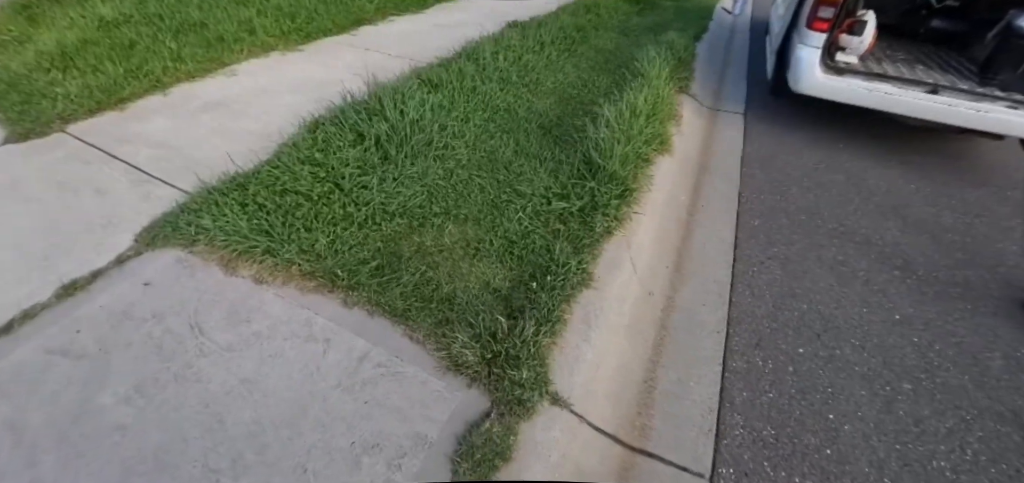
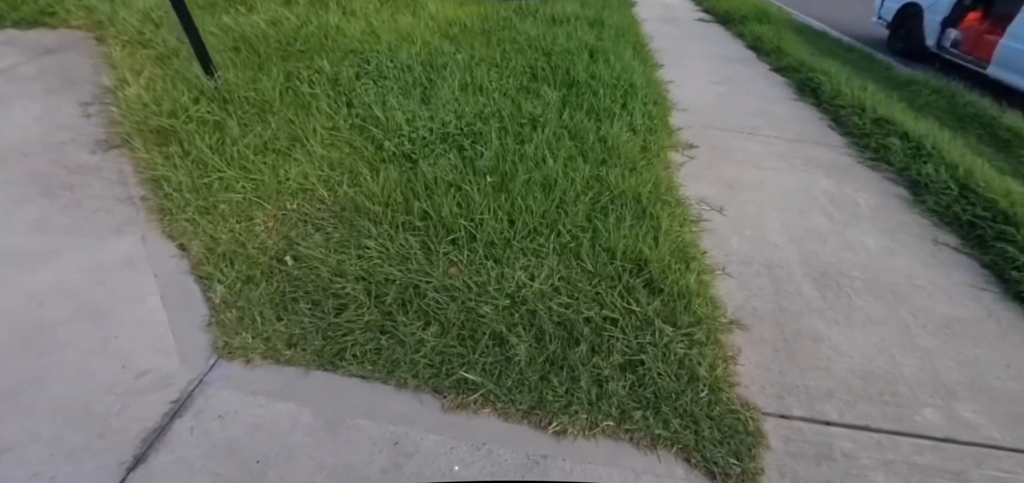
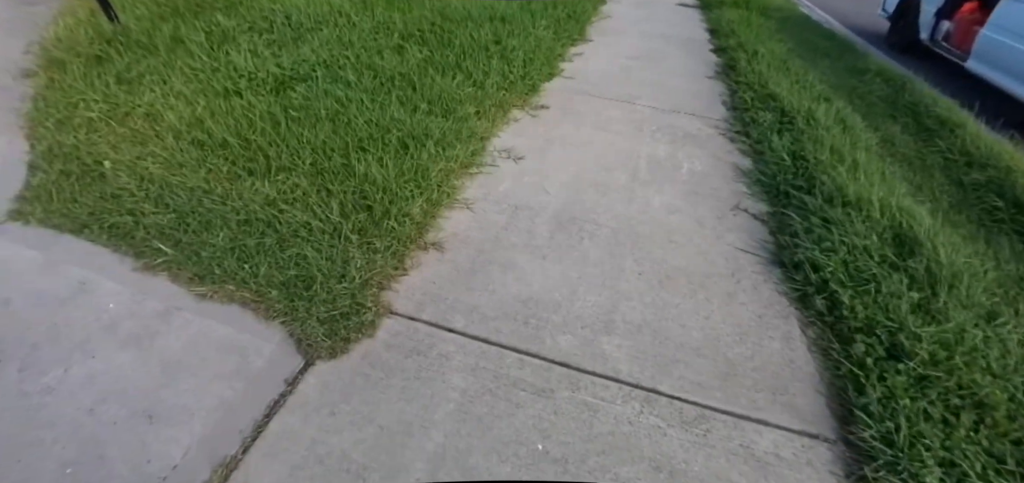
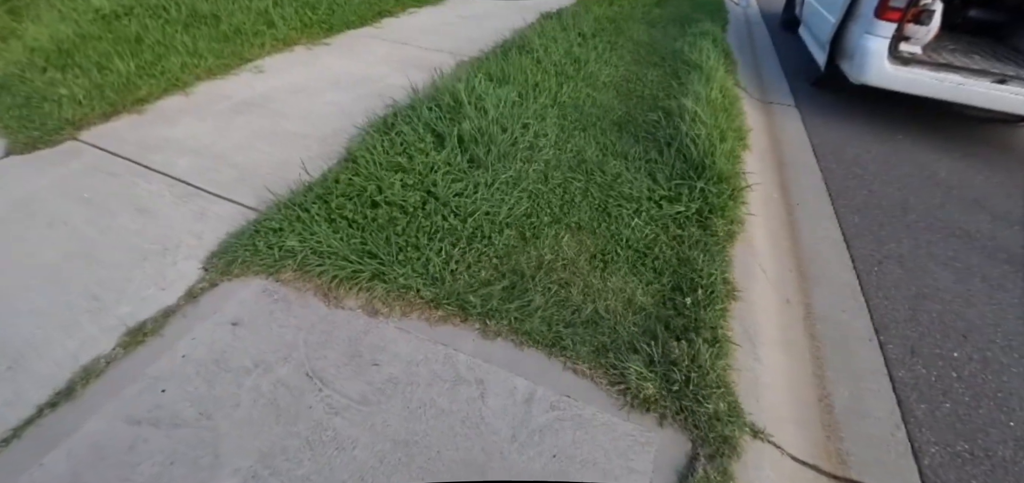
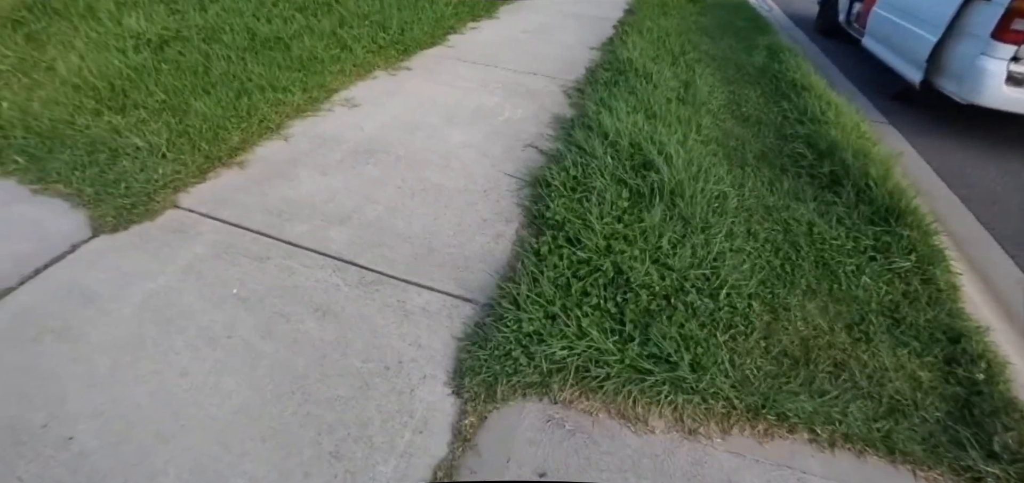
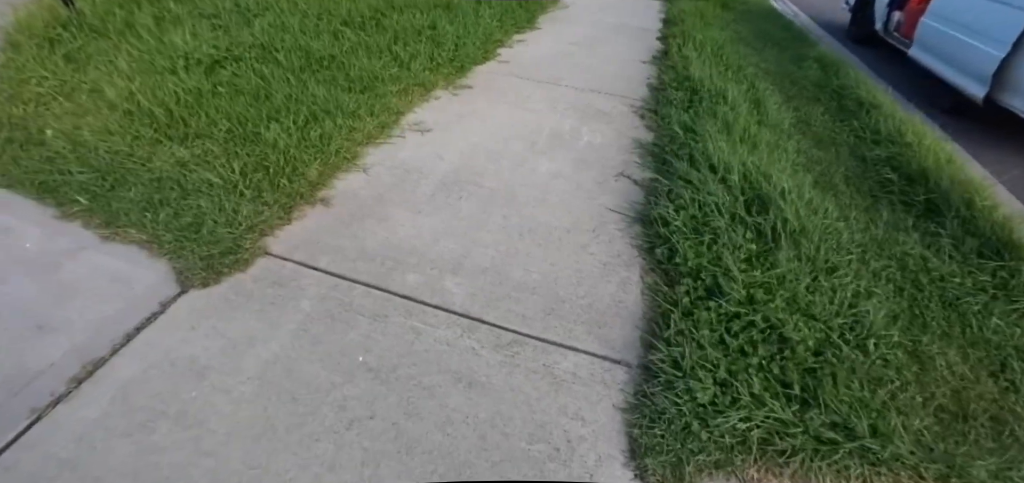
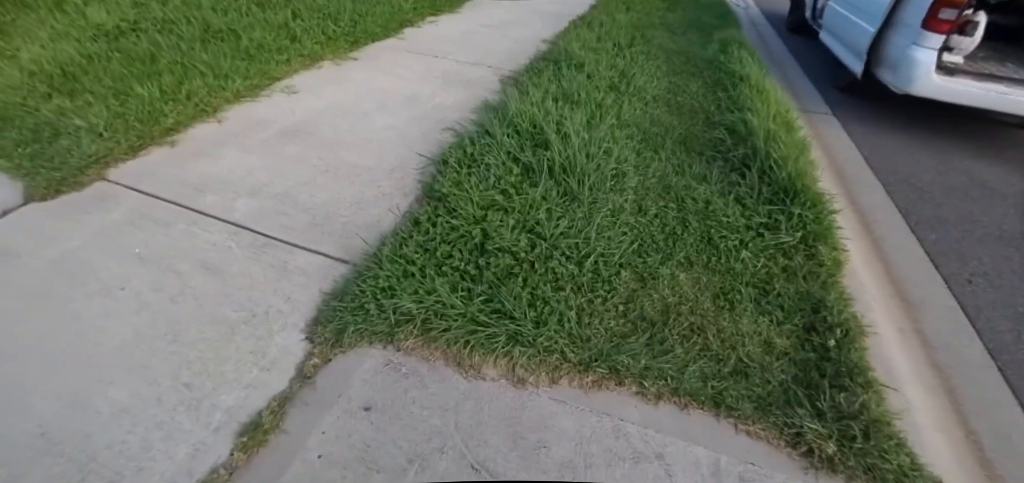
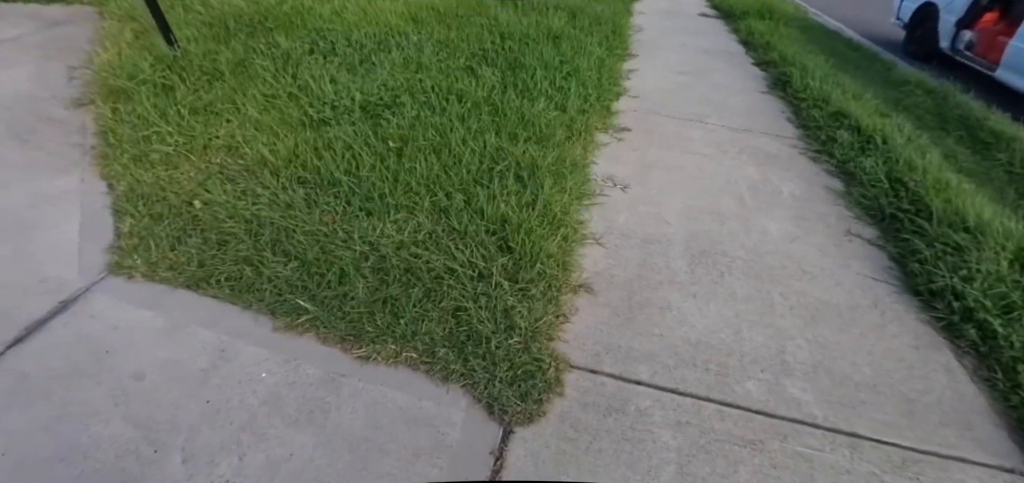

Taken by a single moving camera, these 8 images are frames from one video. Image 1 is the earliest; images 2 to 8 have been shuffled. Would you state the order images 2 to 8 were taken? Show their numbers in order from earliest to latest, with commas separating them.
4, 7, 5, 6, 3, 8, 2
